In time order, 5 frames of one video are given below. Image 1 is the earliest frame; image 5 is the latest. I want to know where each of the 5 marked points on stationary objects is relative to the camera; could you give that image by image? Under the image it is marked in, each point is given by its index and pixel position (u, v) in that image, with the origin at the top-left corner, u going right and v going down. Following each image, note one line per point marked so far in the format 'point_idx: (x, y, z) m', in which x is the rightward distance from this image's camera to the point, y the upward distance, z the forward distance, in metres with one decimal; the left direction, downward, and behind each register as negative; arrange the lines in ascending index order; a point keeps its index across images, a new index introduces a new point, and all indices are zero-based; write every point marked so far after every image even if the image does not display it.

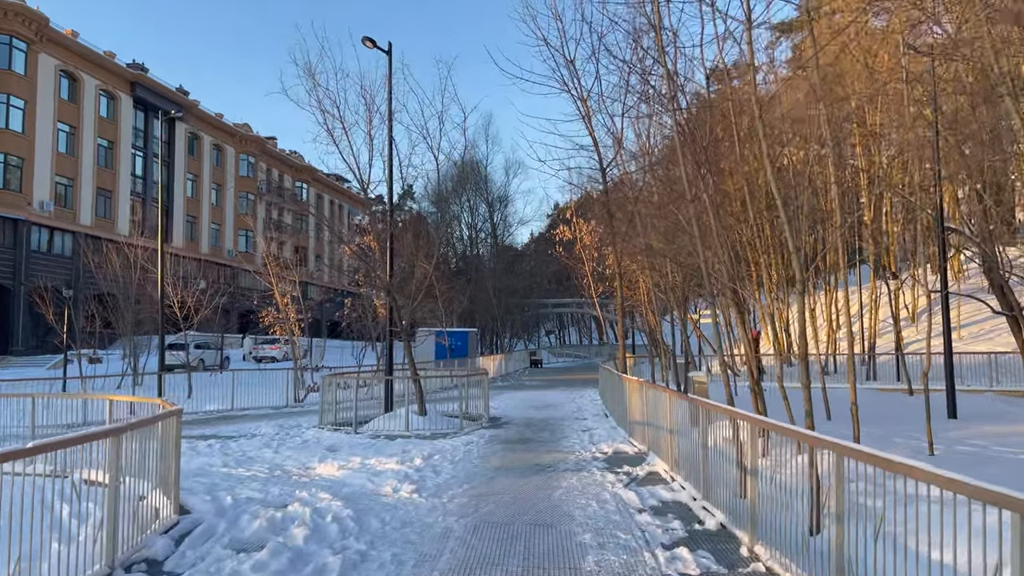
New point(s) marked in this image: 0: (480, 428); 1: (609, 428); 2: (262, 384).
0: (-0.6, -2.5, +13.1) m
1: (+1.6, -2.4, +12.2) m
2: (-6.5, -2.5, +18.6) m
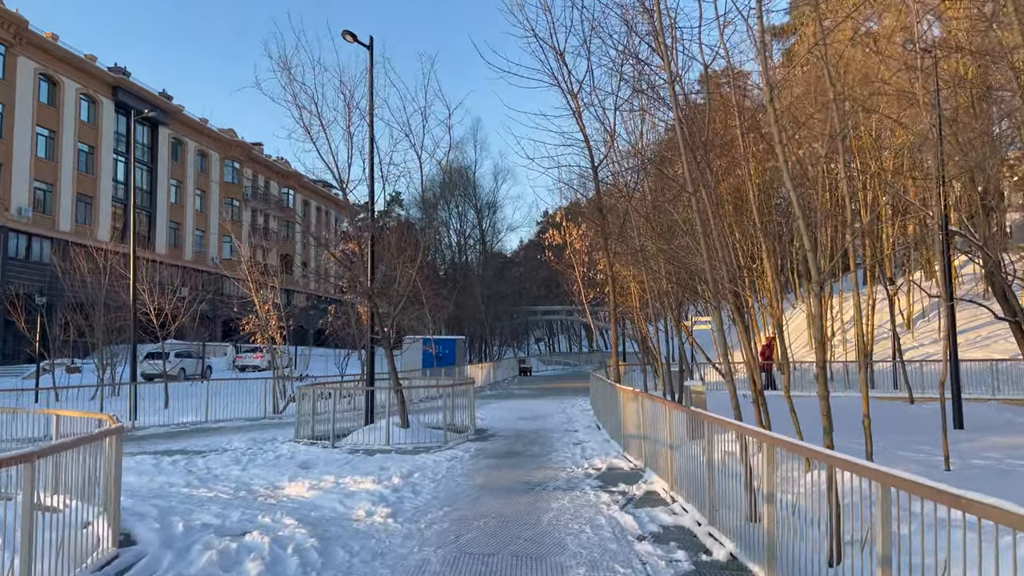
0: (-0.8, -2.6, +12.4) m
1: (+1.4, -2.4, +11.6) m
2: (-6.8, -2.6, +17.9) m
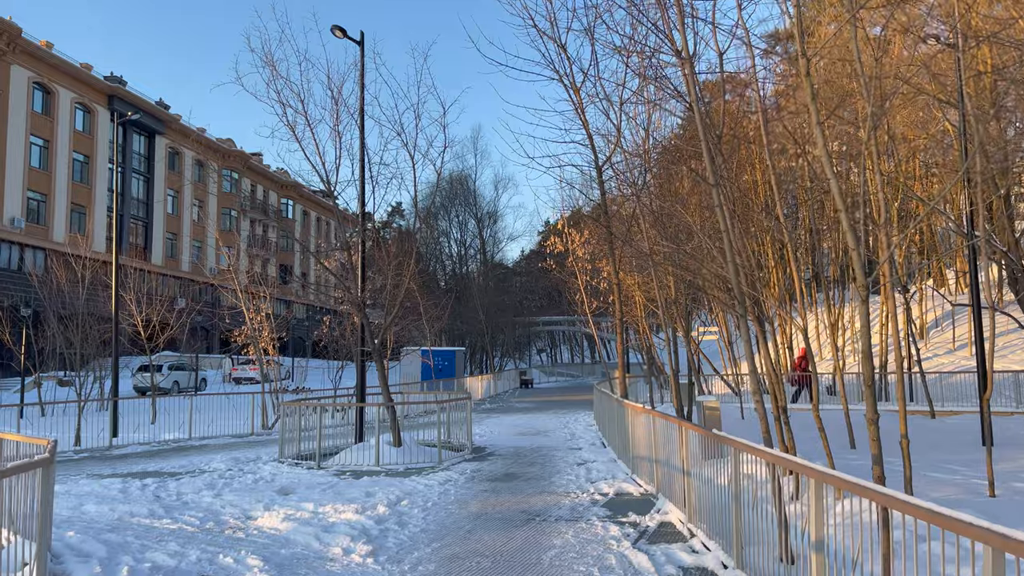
0: (-0.8, -2.8, +11.6) m
1: (+1.4, -2.6, +10.7) m
2: (-6.8, -2.9, +17.1) m
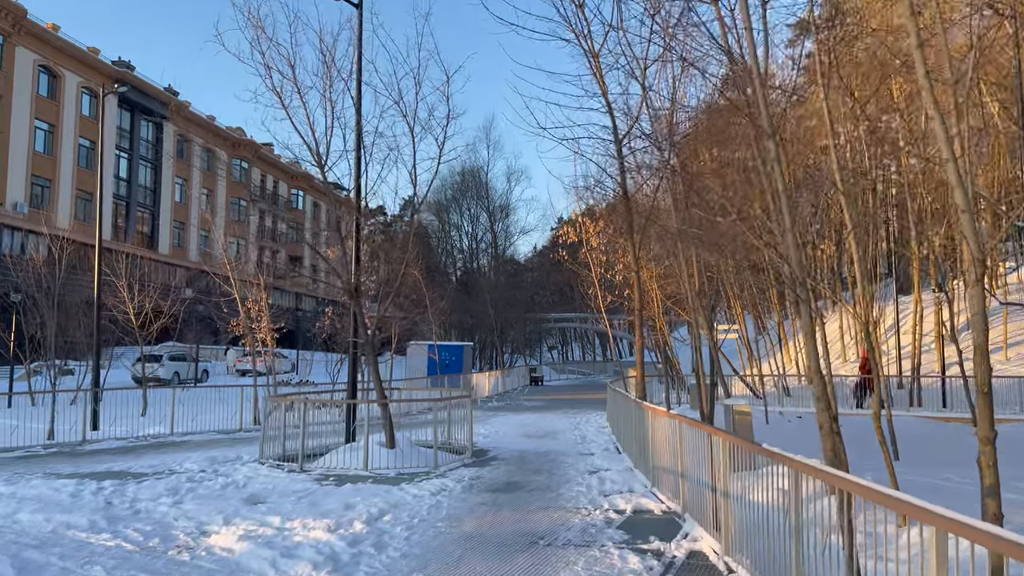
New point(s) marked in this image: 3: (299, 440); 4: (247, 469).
0: (-0.7, -2.6, +10.5) m
1: (+1.5, -2.4, +9.6) m
2: (-6.6, -2.5, +16.0) m
3: (-3.1, -2.2, +10.6) m
4: (-3.6, -2.4, +9.8) m
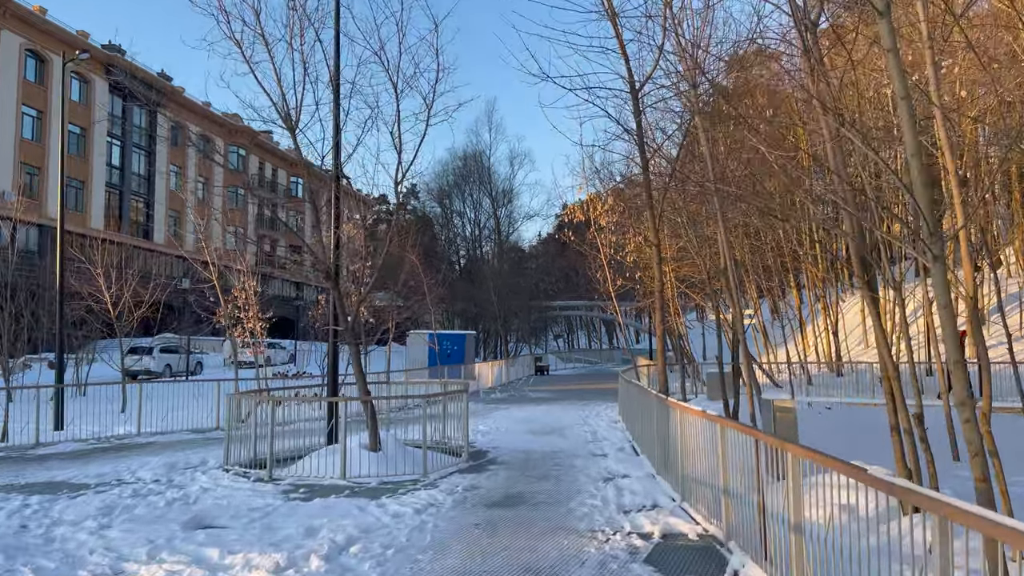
0: (-0.7, -2.3, +9.1) m
1: (+1.5, -2.1, +8.2) m
2: (-6.6, -2.2, +14.7) m
3: (-3.1, -2.0, +9.3) m
4: (-3.6, -2.2, +8.4) m
